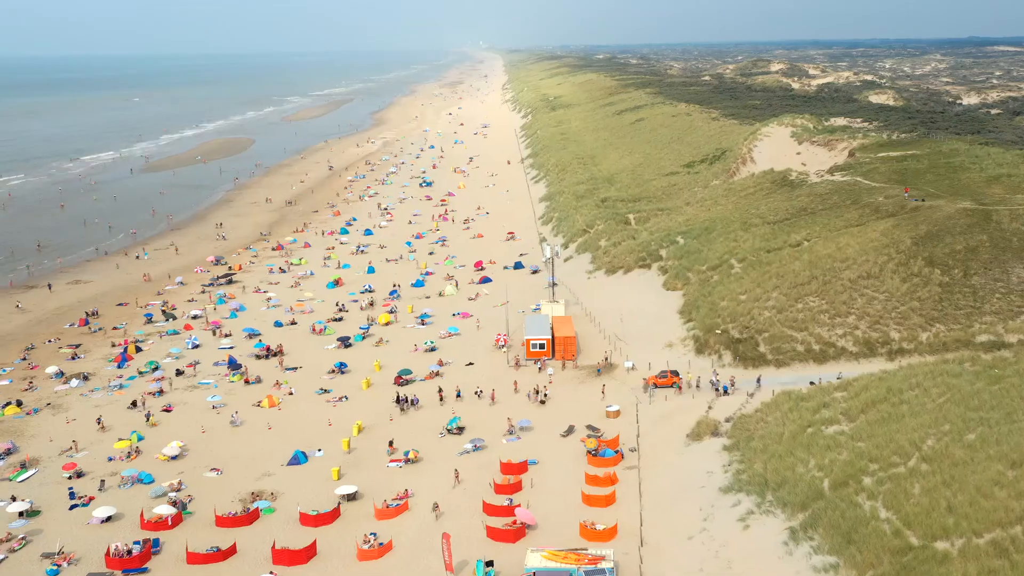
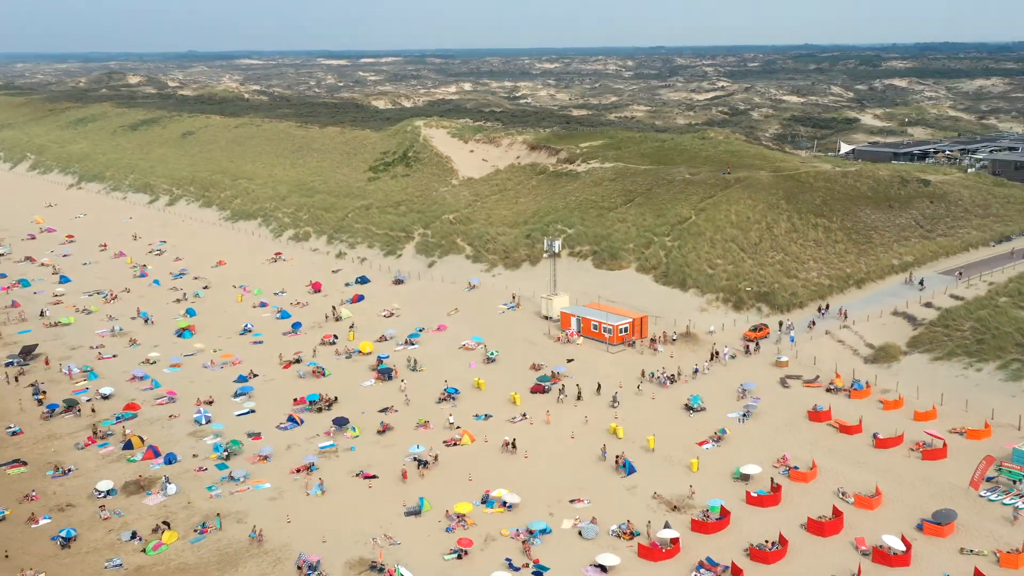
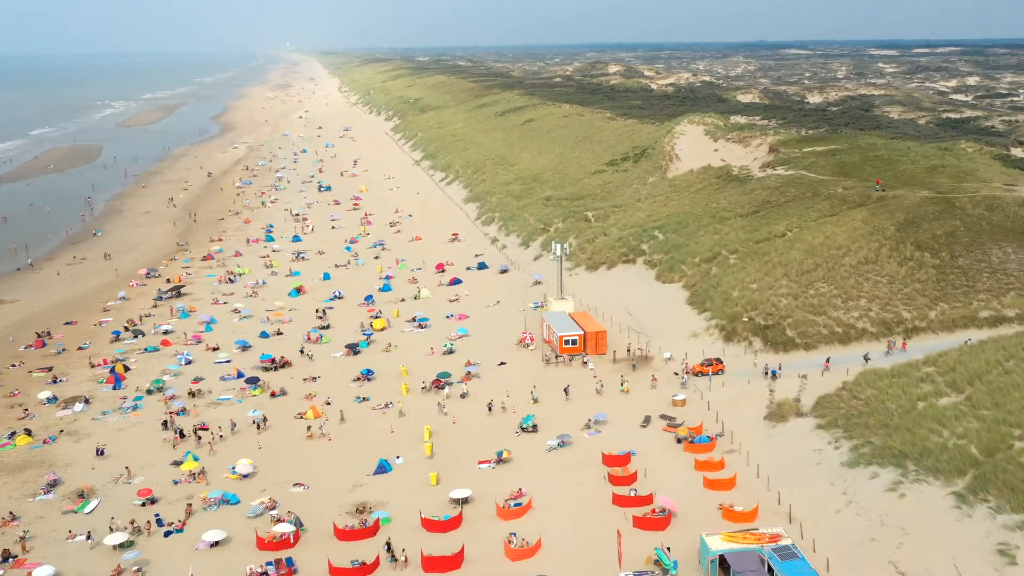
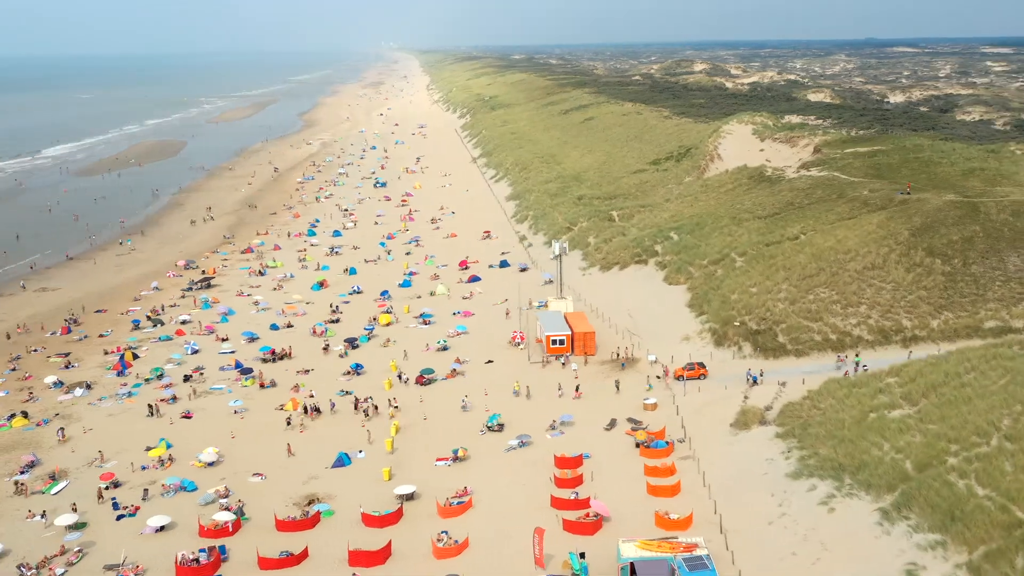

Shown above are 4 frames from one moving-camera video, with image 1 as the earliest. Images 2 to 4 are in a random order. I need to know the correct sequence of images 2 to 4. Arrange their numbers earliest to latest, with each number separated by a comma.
4, 3, 2
